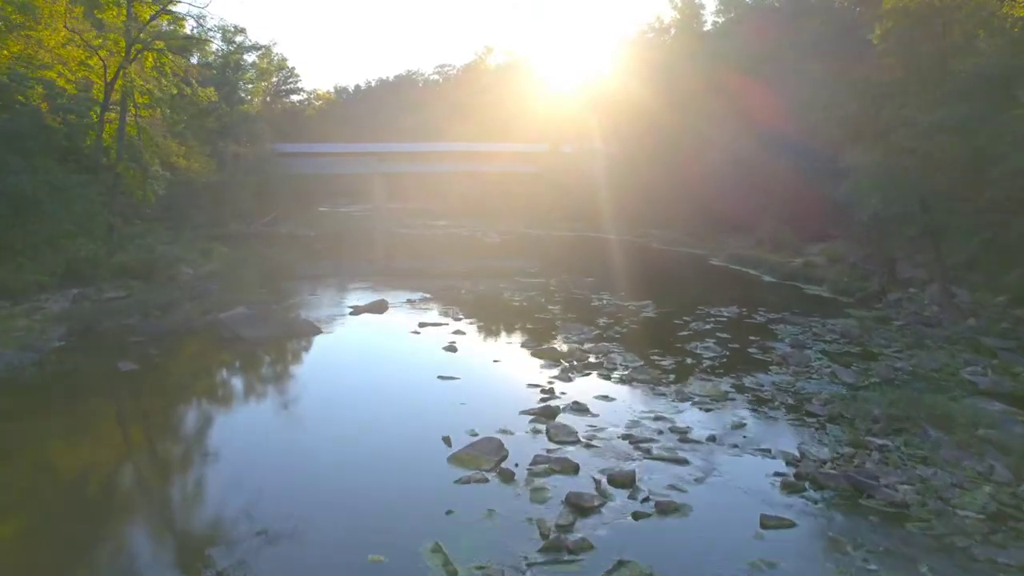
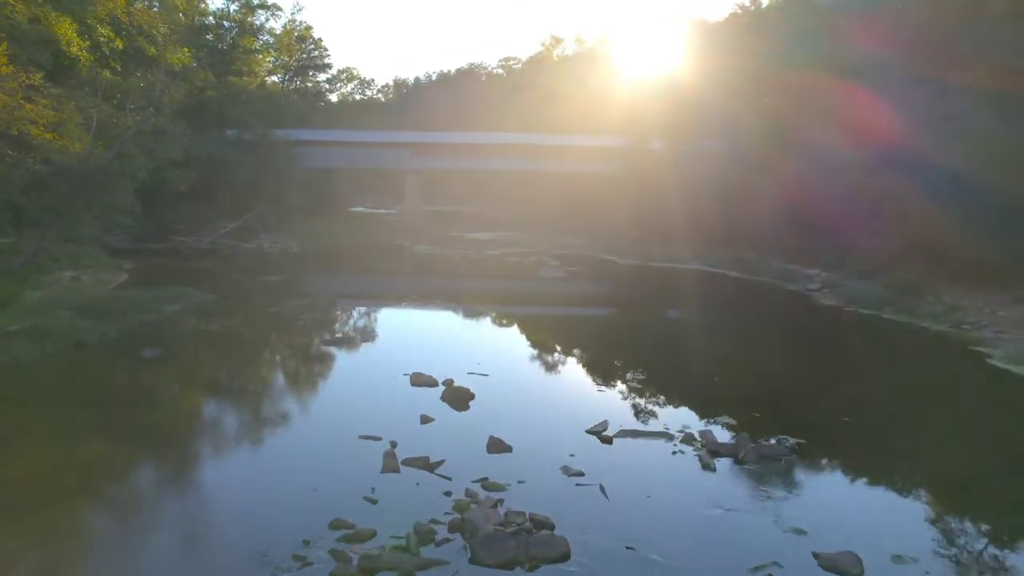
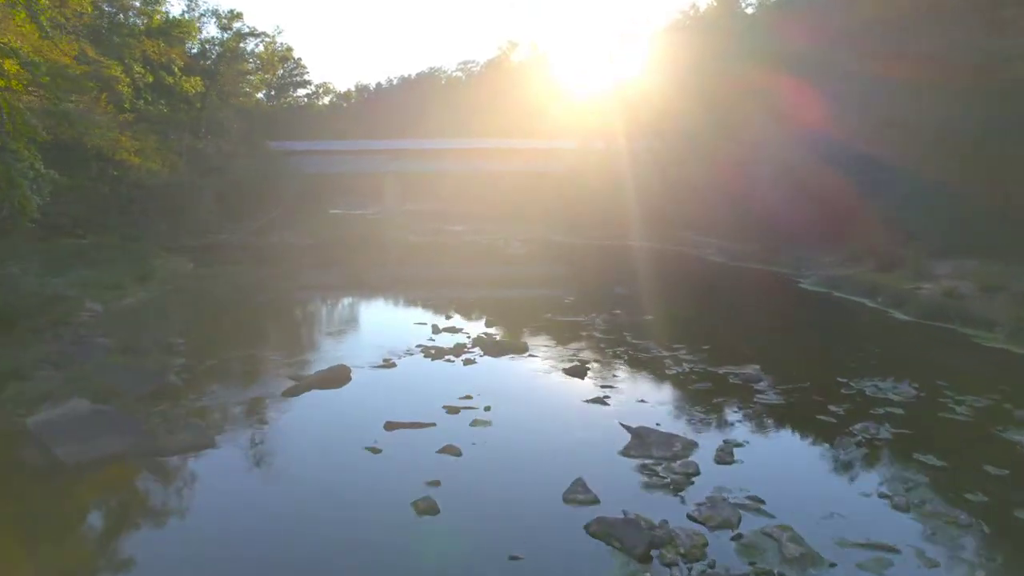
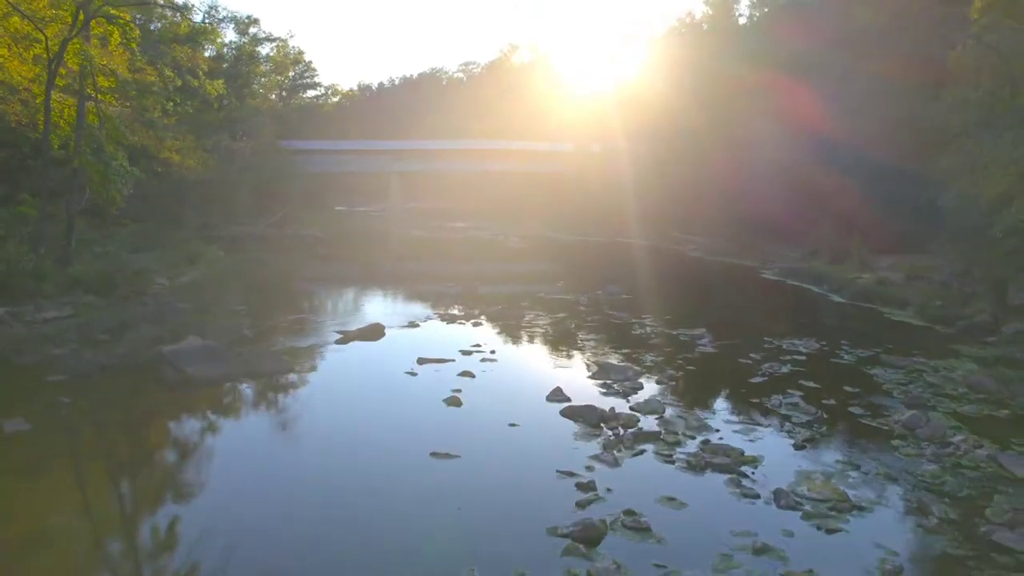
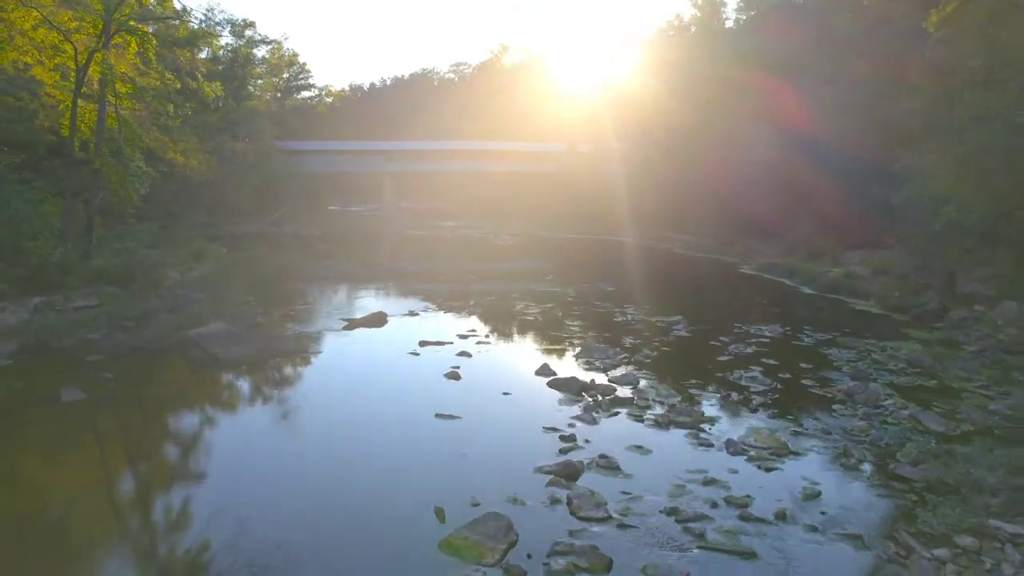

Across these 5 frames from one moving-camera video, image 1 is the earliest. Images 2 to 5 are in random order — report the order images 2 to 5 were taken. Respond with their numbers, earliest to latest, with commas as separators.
5, 4, 3, 2
